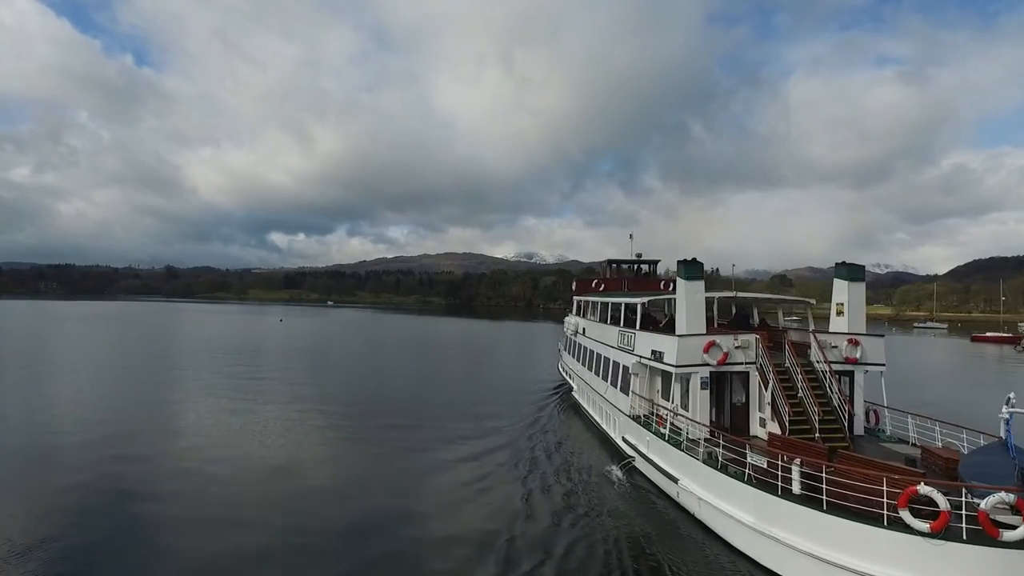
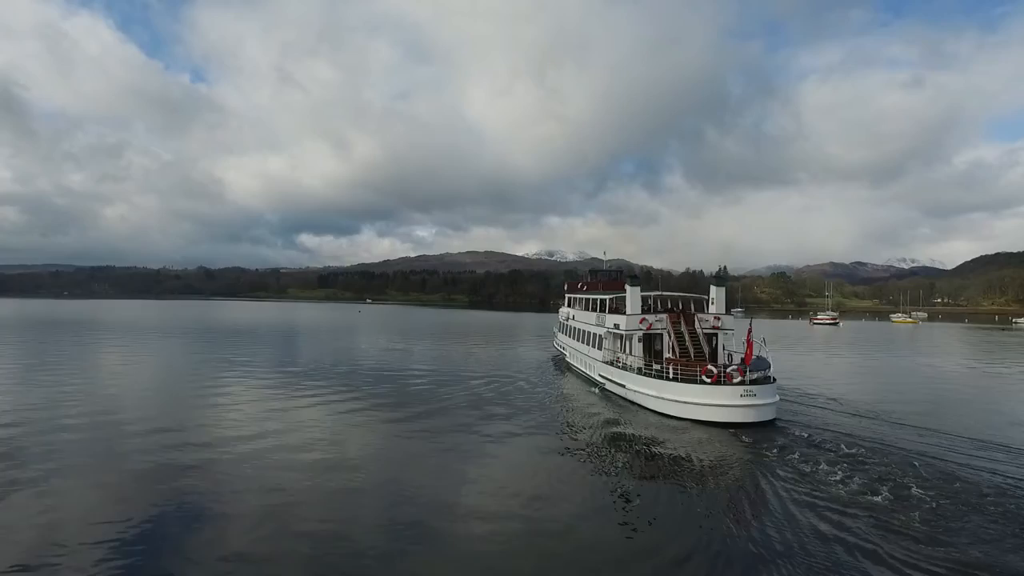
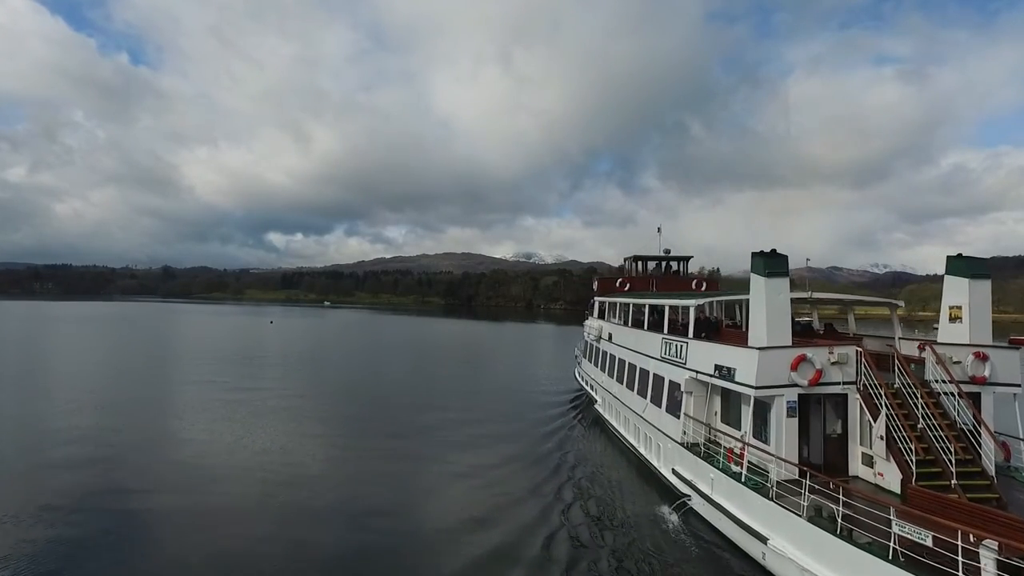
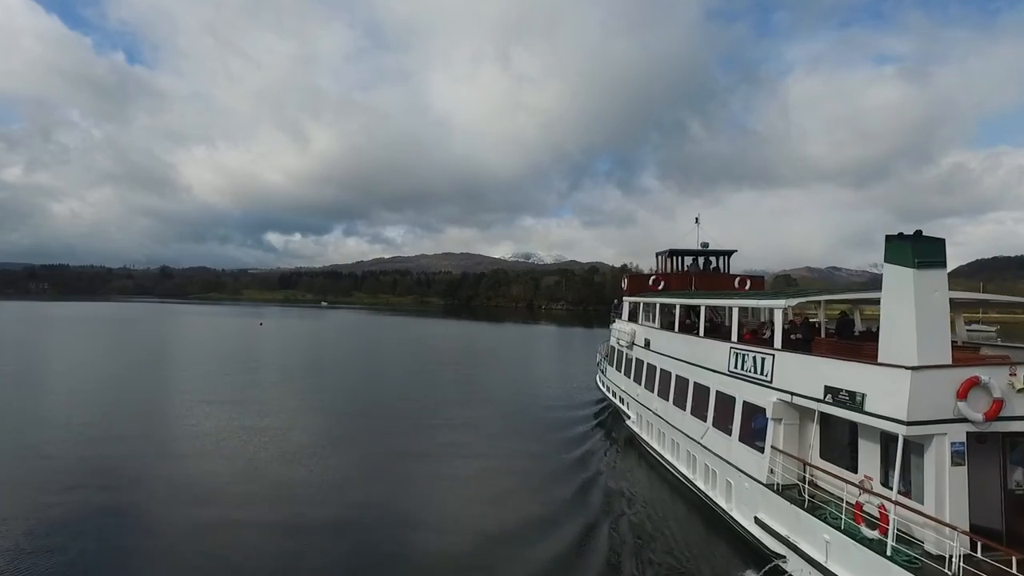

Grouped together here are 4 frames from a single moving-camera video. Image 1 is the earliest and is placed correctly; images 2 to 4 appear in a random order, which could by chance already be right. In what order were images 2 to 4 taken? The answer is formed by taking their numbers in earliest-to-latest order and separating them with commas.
3, 4, 2
